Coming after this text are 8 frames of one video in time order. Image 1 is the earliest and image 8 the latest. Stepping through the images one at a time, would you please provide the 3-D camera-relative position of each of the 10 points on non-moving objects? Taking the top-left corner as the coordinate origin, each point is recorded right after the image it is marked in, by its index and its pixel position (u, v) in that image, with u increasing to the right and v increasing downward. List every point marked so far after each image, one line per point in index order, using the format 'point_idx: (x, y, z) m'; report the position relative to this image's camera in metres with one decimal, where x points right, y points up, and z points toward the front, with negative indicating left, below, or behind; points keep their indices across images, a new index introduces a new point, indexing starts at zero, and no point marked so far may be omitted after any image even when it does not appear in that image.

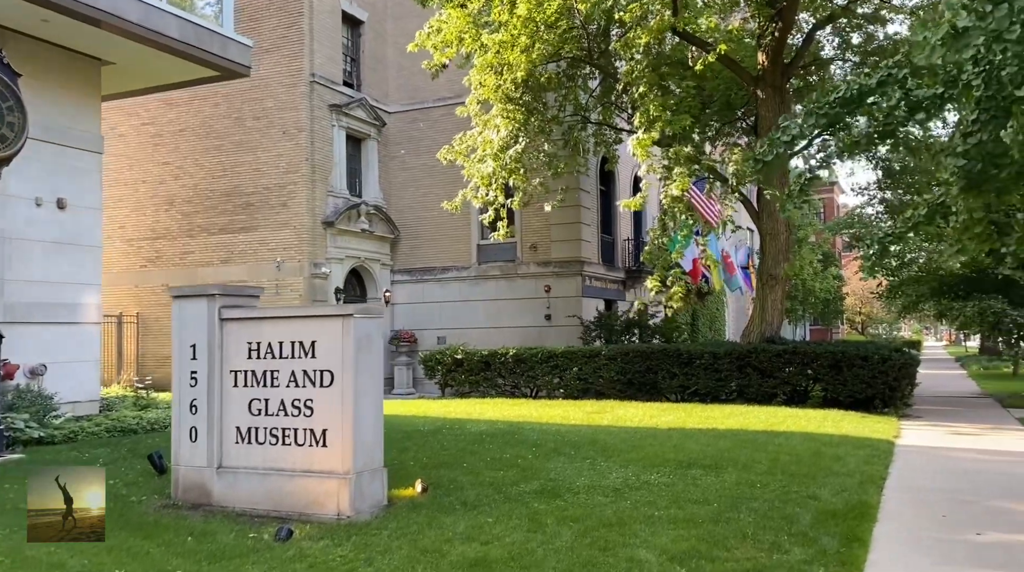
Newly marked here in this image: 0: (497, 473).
0: (-0.1, -1.7, +8.6) m
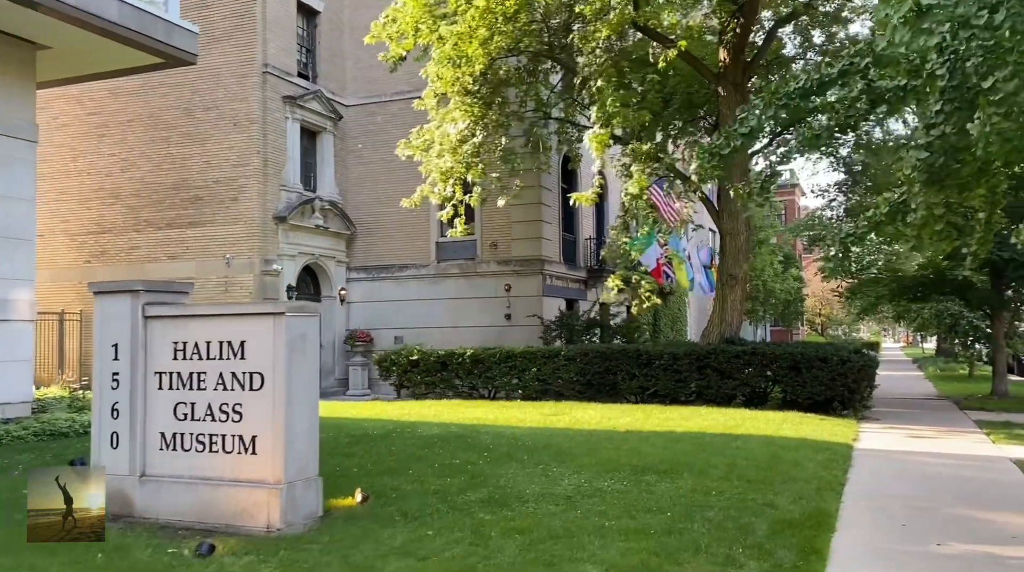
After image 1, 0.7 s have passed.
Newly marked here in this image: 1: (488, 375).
0: (-0.6, -1.7, +8.3) m
1: (-0.5, -1.7, +18.2) m
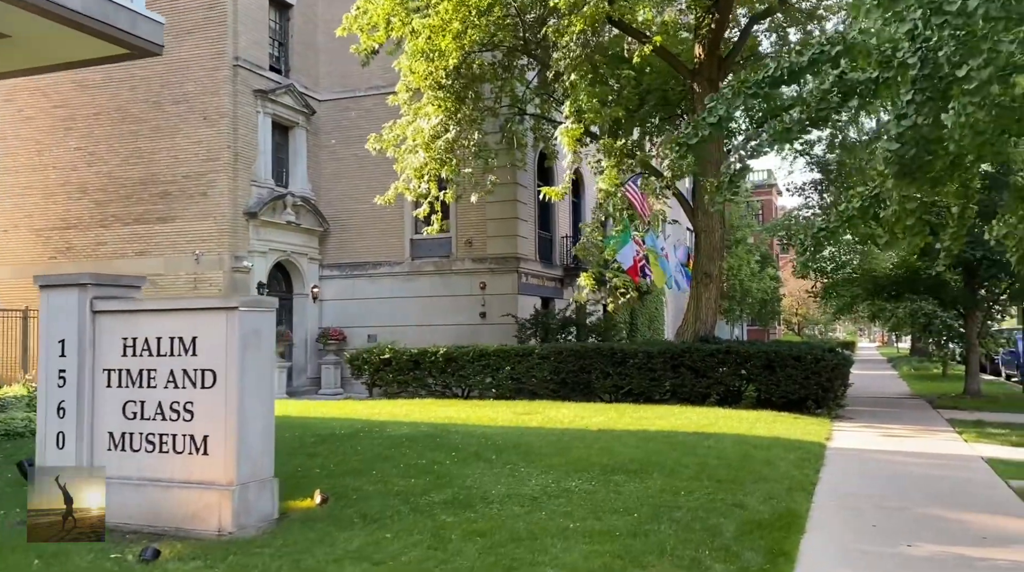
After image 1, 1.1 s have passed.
0: (-0.9, -1.6, +8.1) m
1: (-0.9, -1.7, +18.0) m
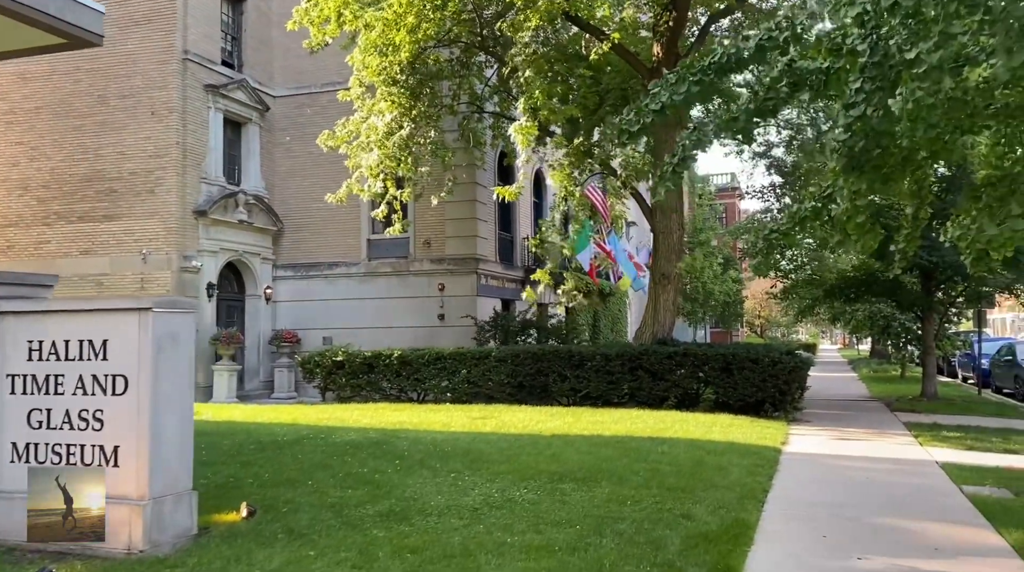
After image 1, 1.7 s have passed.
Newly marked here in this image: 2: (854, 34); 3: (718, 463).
0: (-1.3, -1.6, +7.7) m
1: (-1.8, -1.7, +17.6) m
2: (+2.2, +1.6, +6.3) m
3: (+2.1, -1.8, +9.9) m
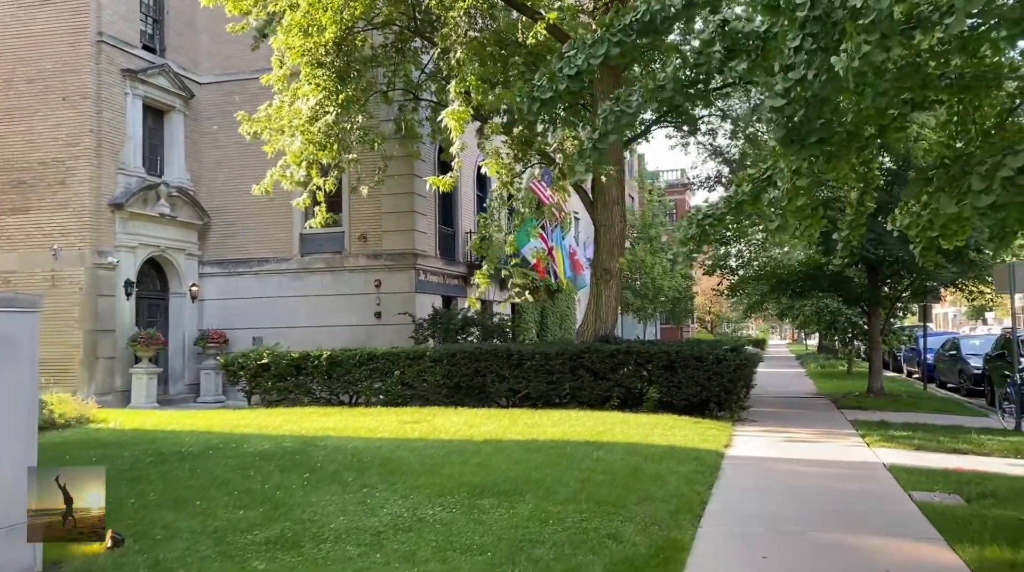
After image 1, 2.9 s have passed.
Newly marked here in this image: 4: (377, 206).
0: (-2.0, -1.6, +6.9) m
1: (-2.9, -1.6, +16.8) m
2: (+1.7, +1.6, +5.6) m
3: (+1.4, -1.8, +9.3) m
4: (-2.8, +1.6, +19.9) m
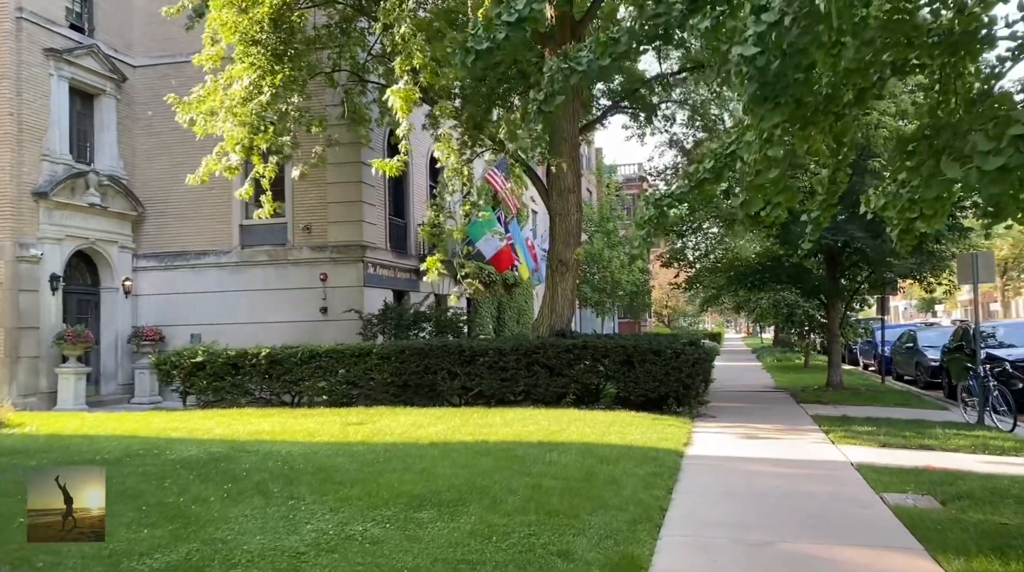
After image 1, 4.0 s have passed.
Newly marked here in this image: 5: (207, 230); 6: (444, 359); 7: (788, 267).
0: (-2.3, -1.5, +6.1) m
1: (-3.7, -1.5, +15.9) m
2: (+1.3, +1.7, +4.9) m
3: (+0.9, -1.7, +8.6) m
4: (-3.7, +1.8, +19.0) m
5: (-6.1, +1.1, +19.5) m
6: (-1.1, -1.1, +15.4) m
7: (+5.3, +0.4, +18.5) m
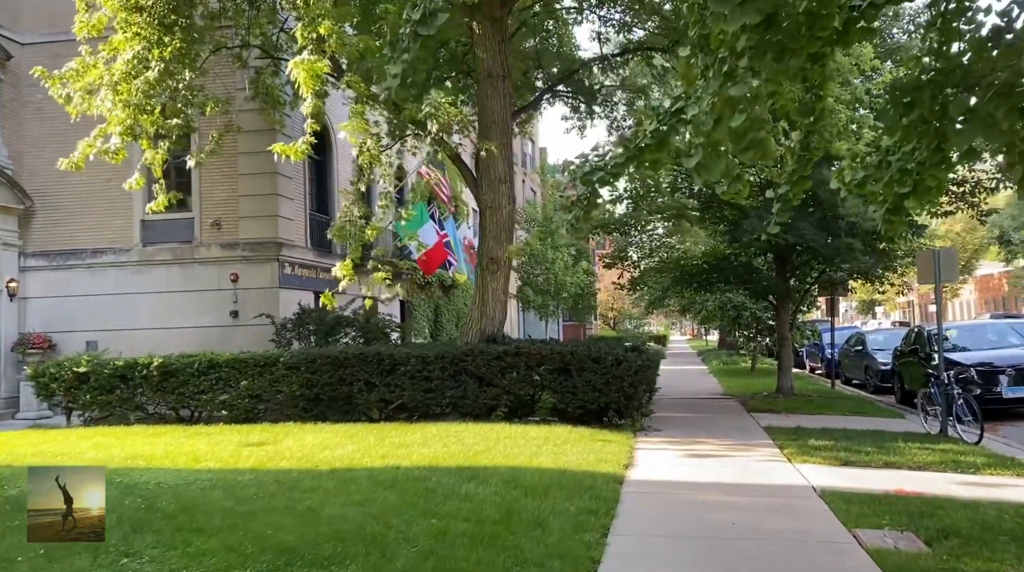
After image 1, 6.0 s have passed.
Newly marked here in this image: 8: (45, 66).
0: (-2.9, -1.5, +4.4) m
1: (-4.8, -1.5, +14.2) m
2: (+0.8, +1.7, +3.5) m
3: (+0.2, -1.7, +7.2) m
4: (-5.0, +1.7, +17.3) m
5: (-7.4, +1.1, +17.7) m
6: (-2.2, -1.2, +13.9) m
7: (+4.0, +0.3, +17.3) m
8: (-8.6, +4.0, +17.8) m
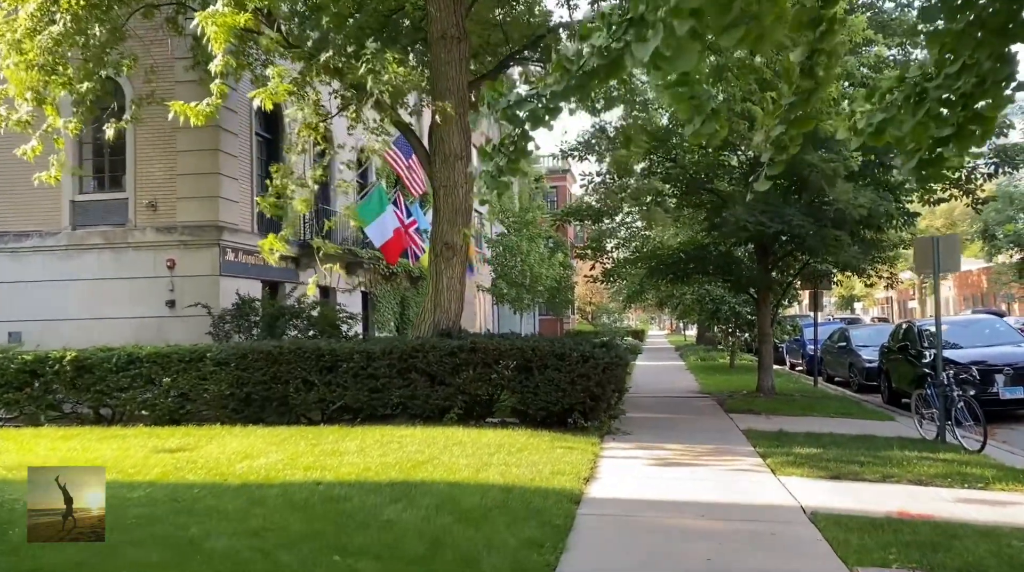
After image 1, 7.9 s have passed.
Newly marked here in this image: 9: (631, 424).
0: (-3.3, -1.4, +3.0) m
1: (-5.3, -1.3, +12.7) m
2: (+0.4, +1.8, +2.2) m
3: (-0.3, -1.6, +5.8) m
4: (-5.6, +1.9, +15.8) m
5: (-8.1, +1.3, +16.2) m
6: (-2.8, -1.0, +12.5) m
7: (+3.4, +0.5, +16.0) m
8: (-9.2, +4.2, +16.2) m
9: (+1.7, -1.9, +13.6) m
